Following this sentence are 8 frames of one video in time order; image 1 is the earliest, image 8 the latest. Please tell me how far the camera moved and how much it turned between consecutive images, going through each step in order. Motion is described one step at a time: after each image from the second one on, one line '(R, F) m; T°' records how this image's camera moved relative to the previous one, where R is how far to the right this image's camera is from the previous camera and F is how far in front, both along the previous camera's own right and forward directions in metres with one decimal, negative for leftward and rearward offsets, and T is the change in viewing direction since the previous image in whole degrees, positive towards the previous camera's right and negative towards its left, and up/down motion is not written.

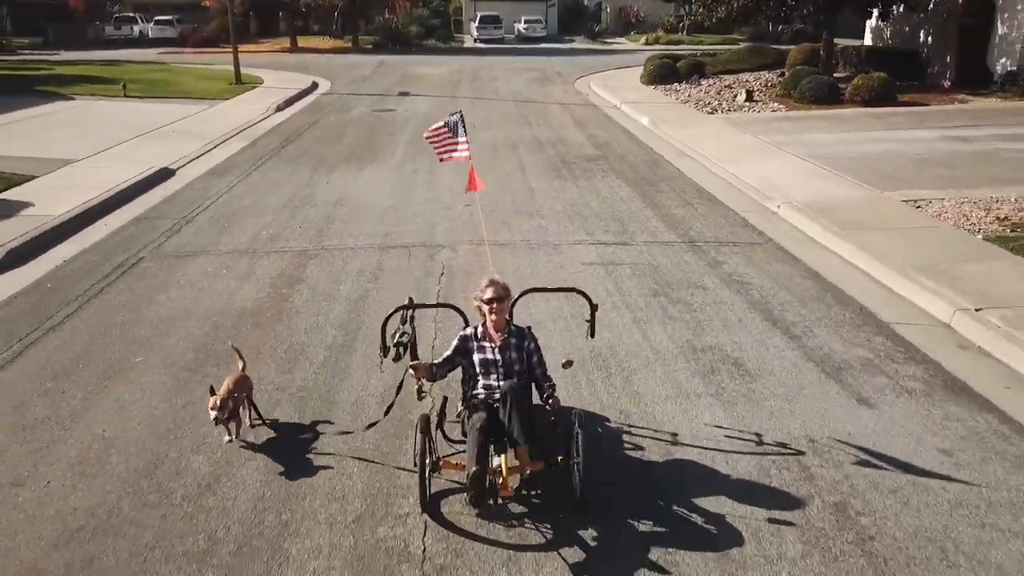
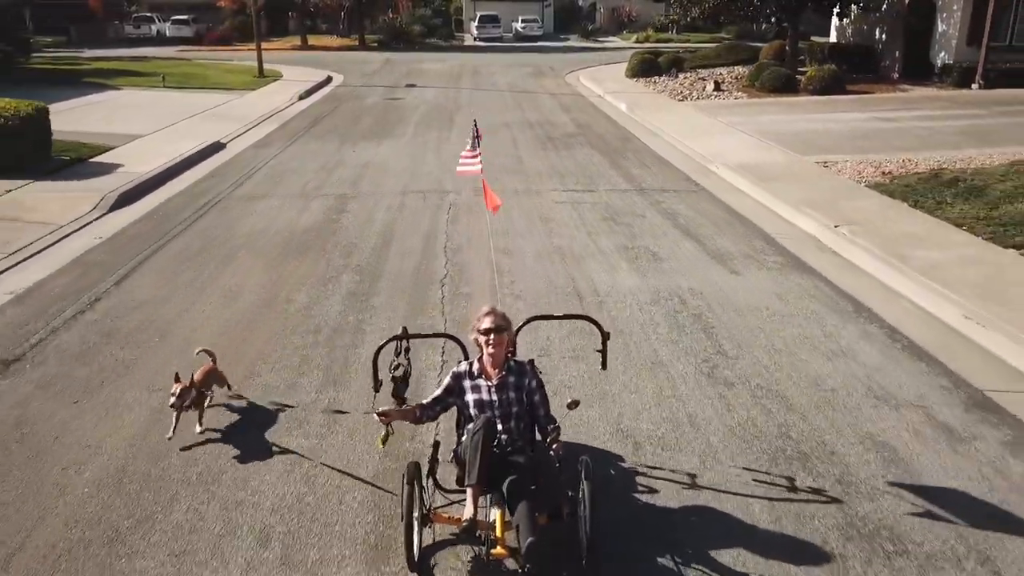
(+0.1, -3.2) m; 0°
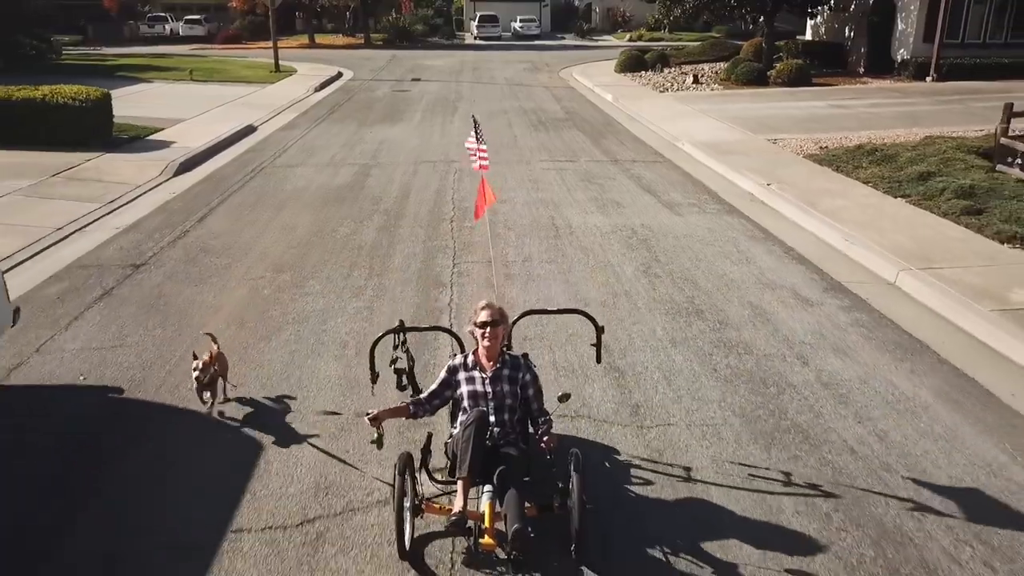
(+0.1, -2.7) m; 0°
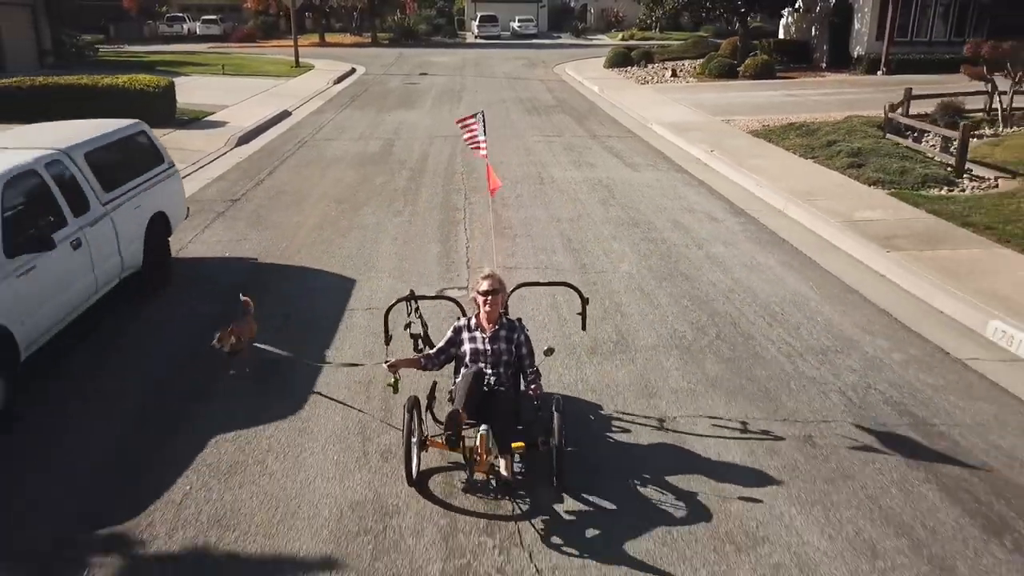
(+0.1, -3.7) m; 0°
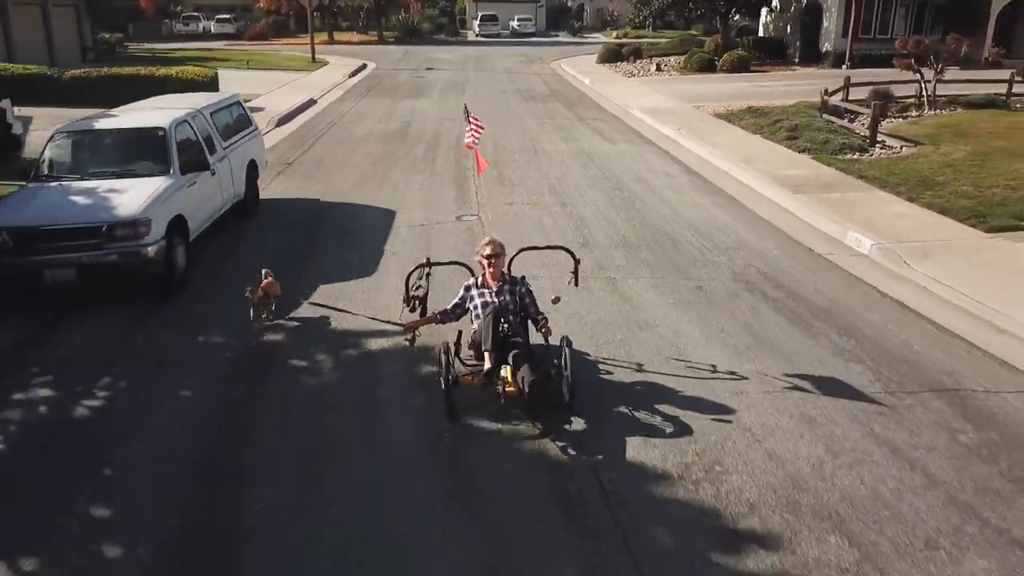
(0.0, -3.4) m; 0°
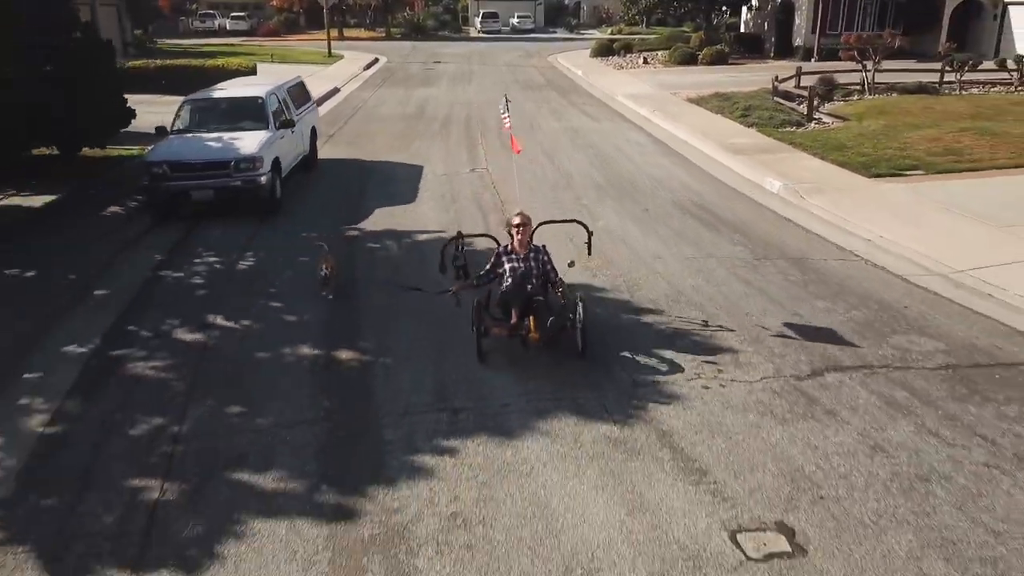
(0.0, -3.8) m; 0°
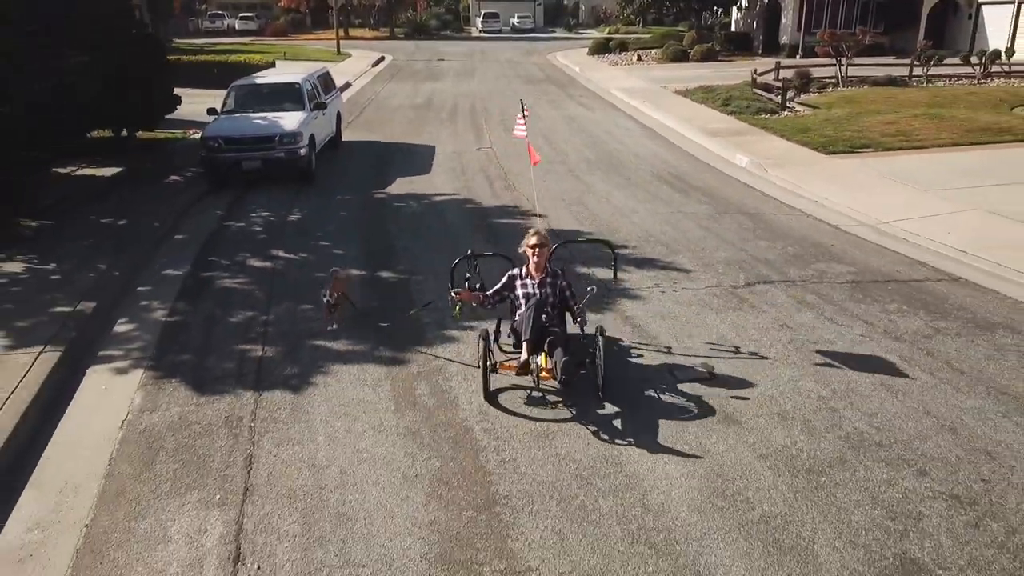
(0.0, -2.2) m; 0°
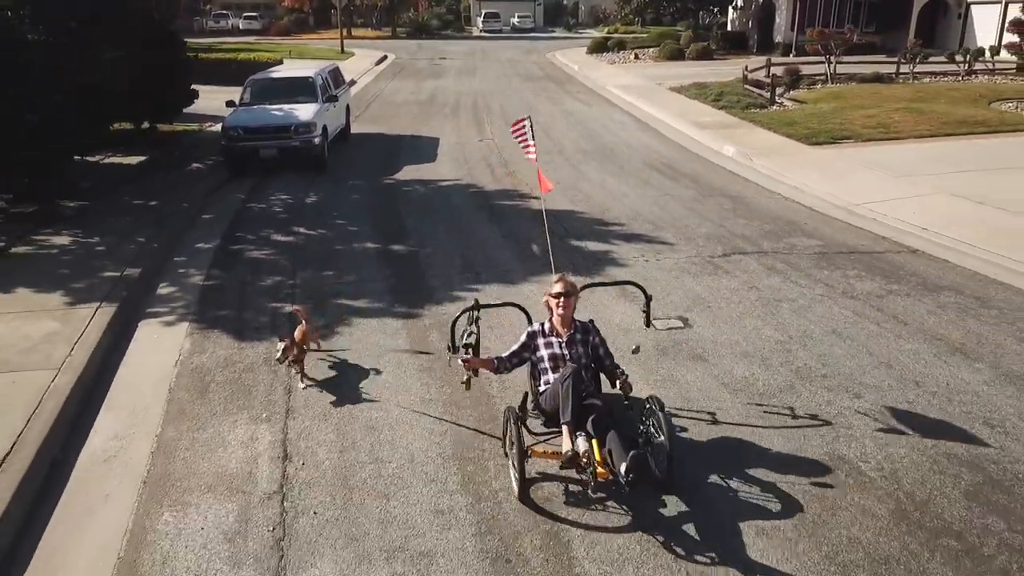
(0.0, -1.1) m; 0°
